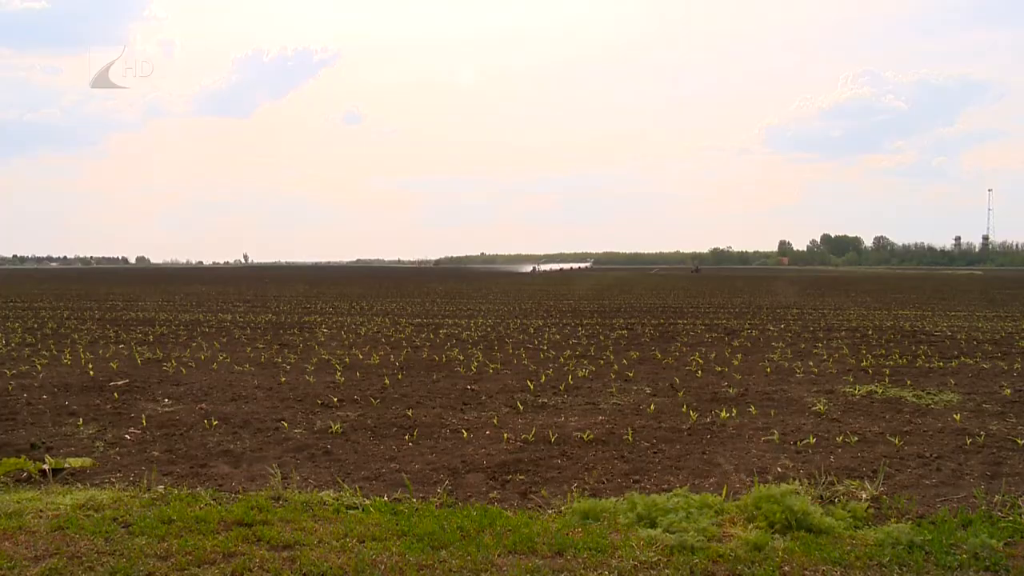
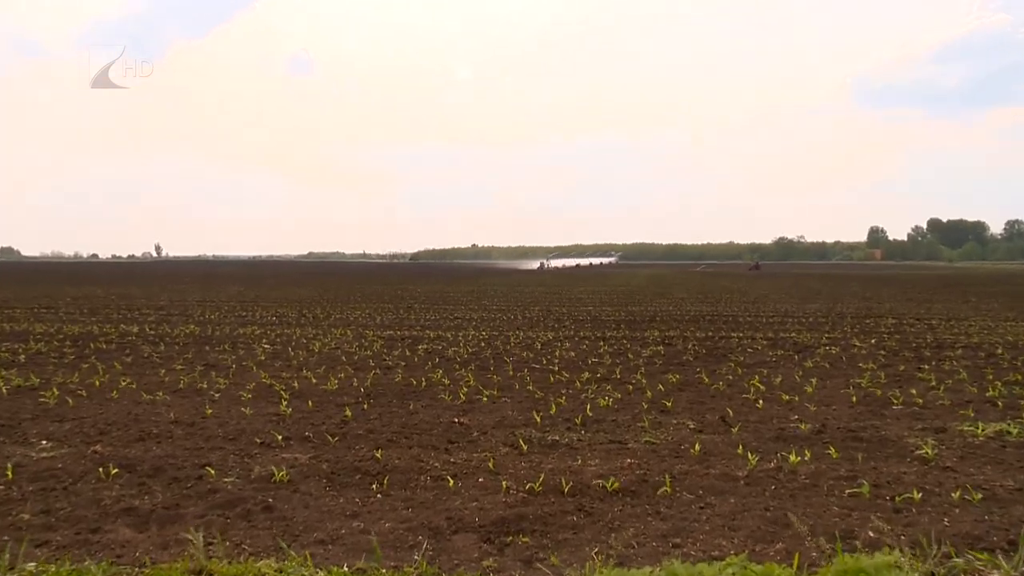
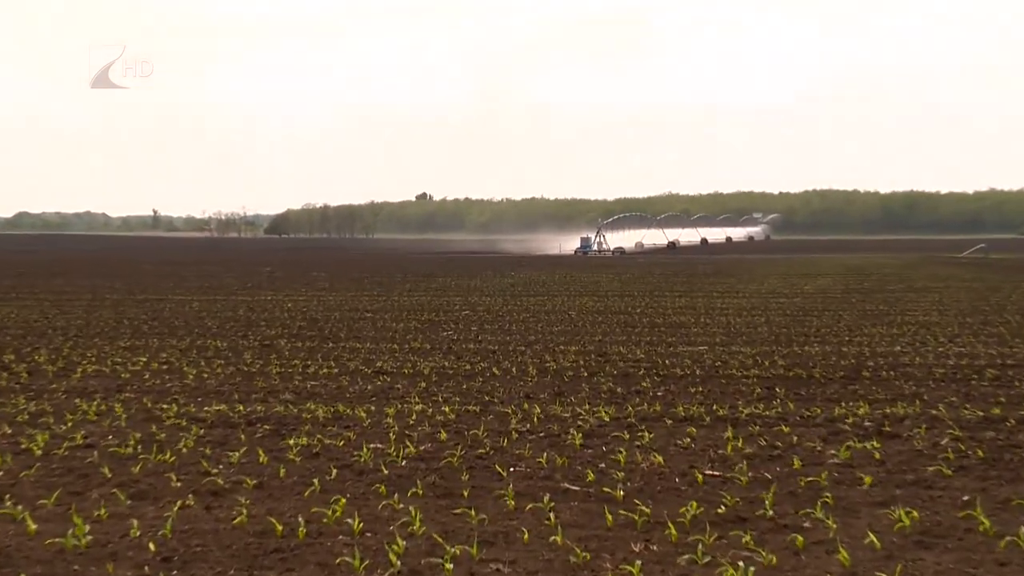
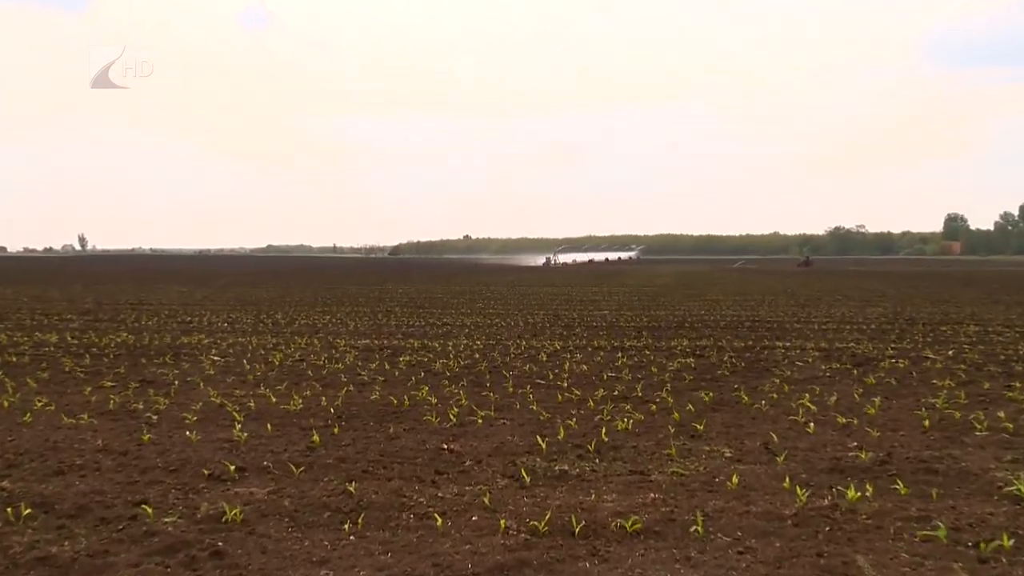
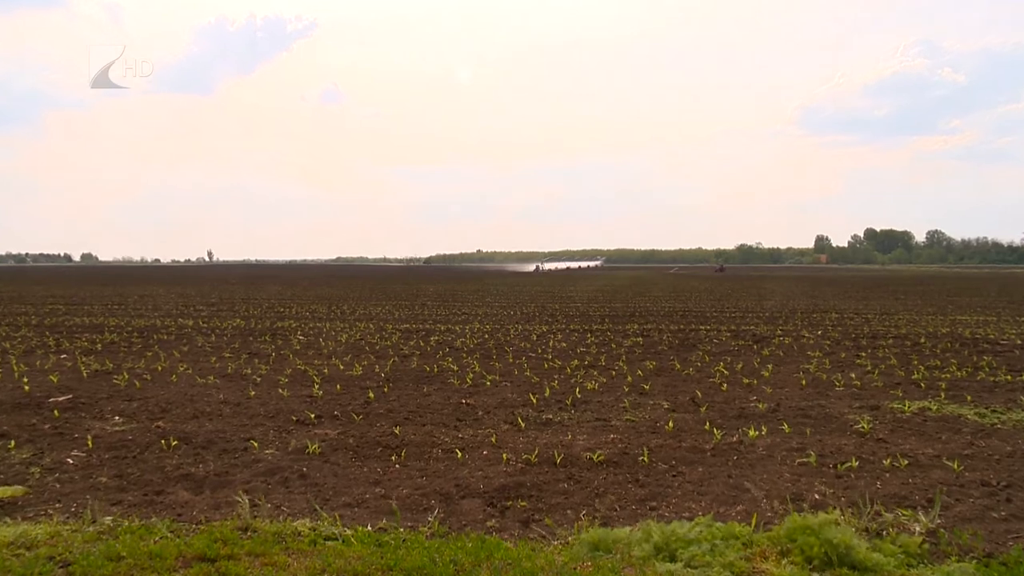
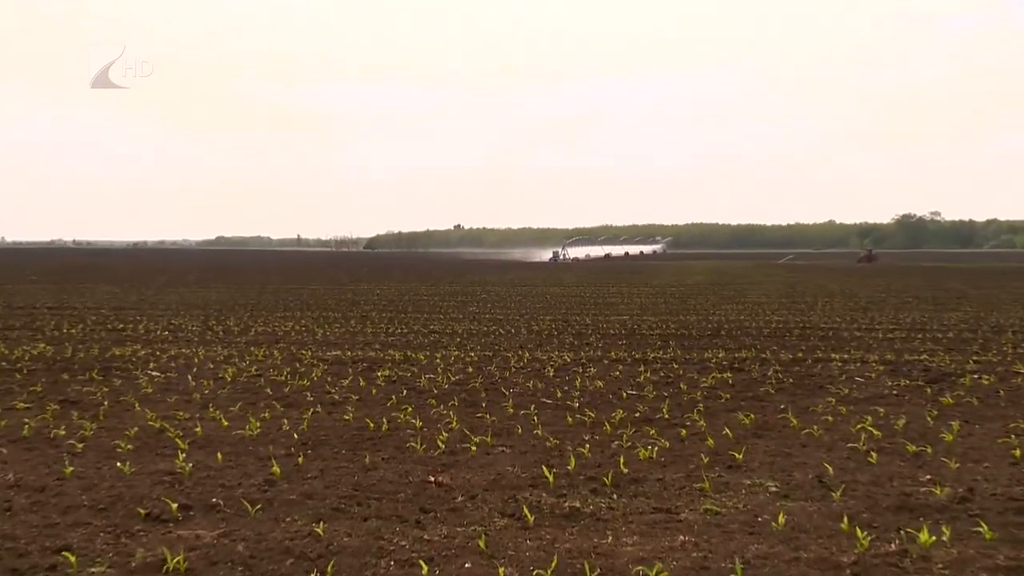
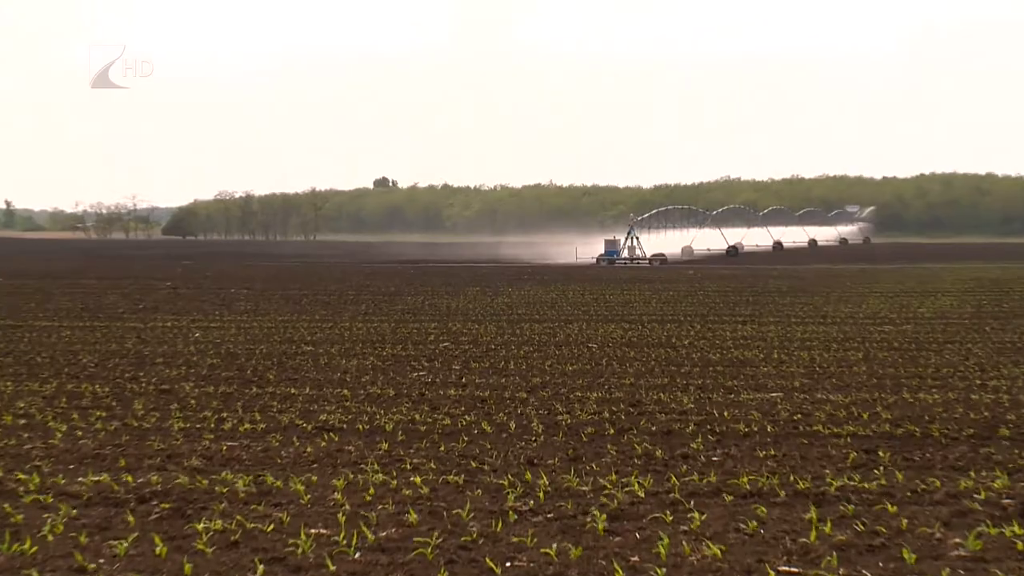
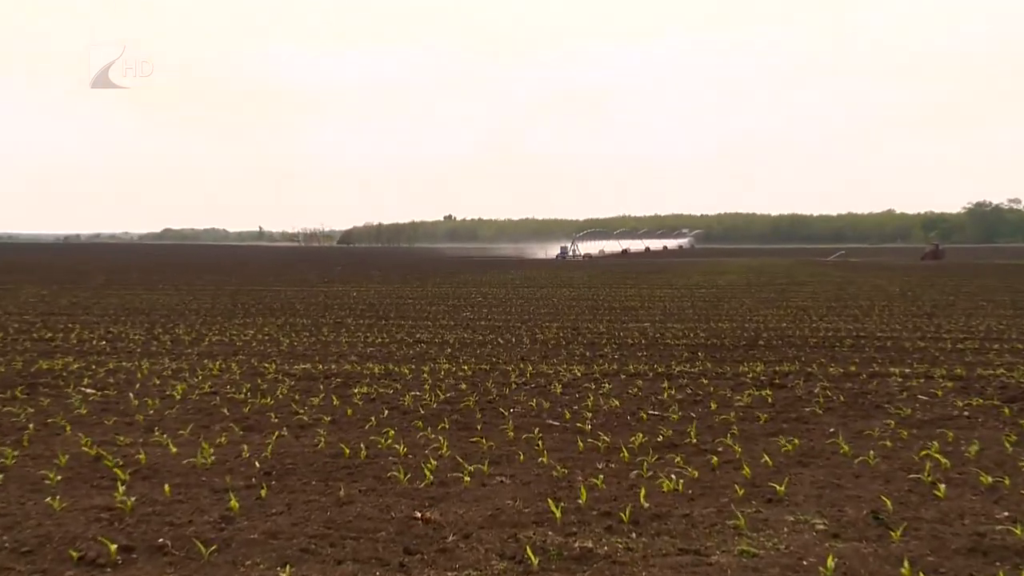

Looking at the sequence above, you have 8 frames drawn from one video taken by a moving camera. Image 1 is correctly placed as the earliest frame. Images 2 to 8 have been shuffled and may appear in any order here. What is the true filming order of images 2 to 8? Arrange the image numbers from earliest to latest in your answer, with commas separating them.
5, 2, 4, 6, 8, 3, 7
